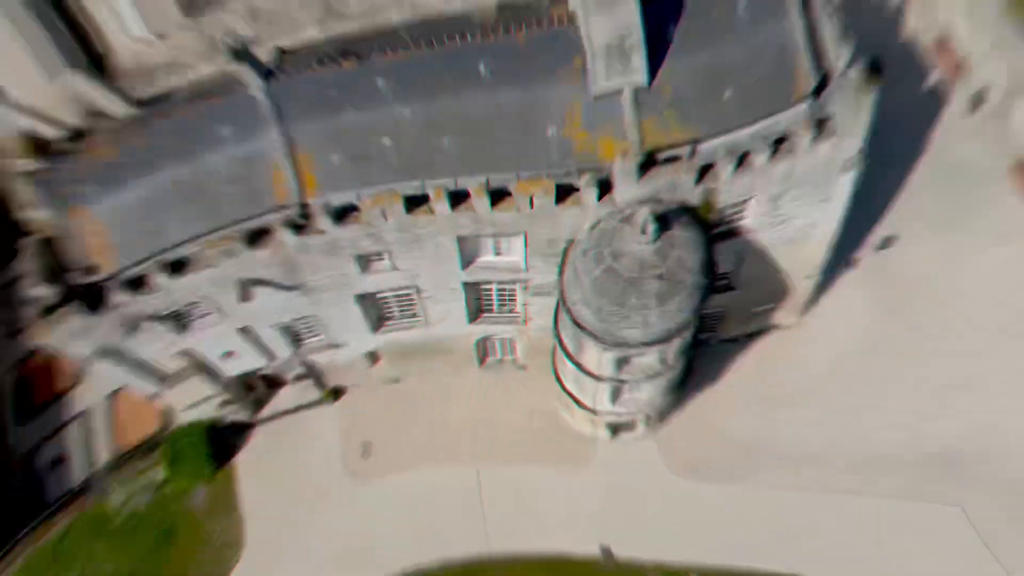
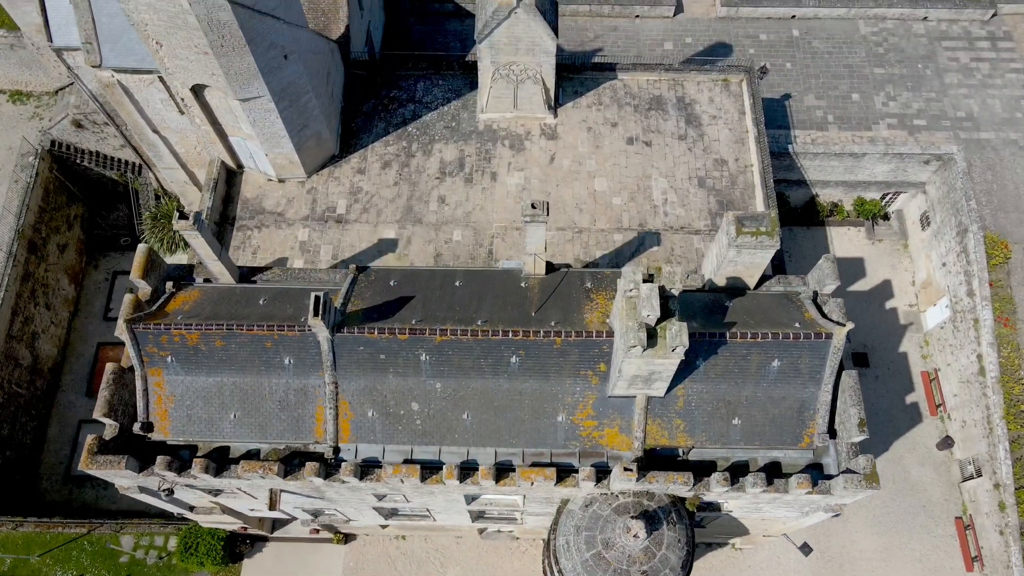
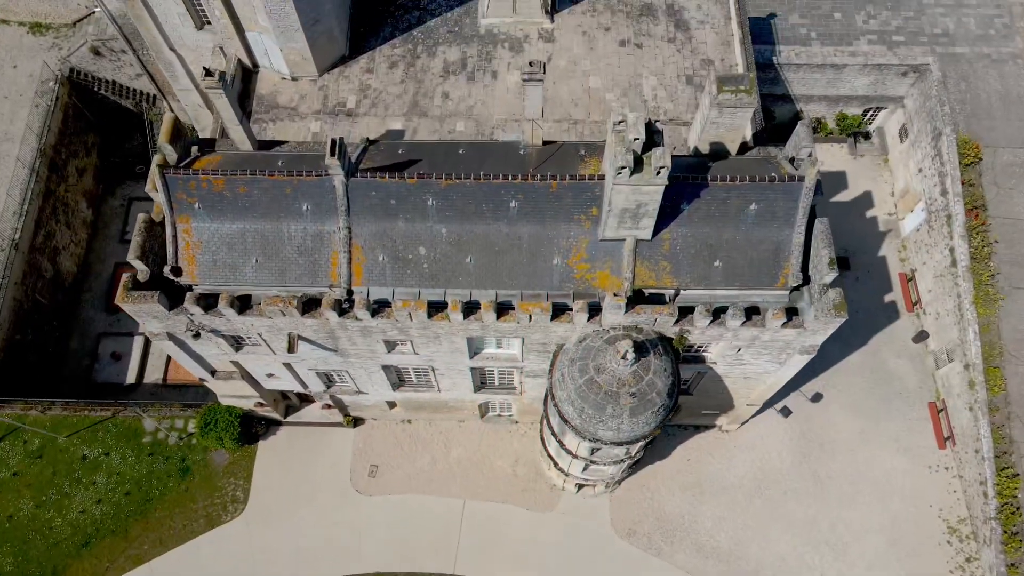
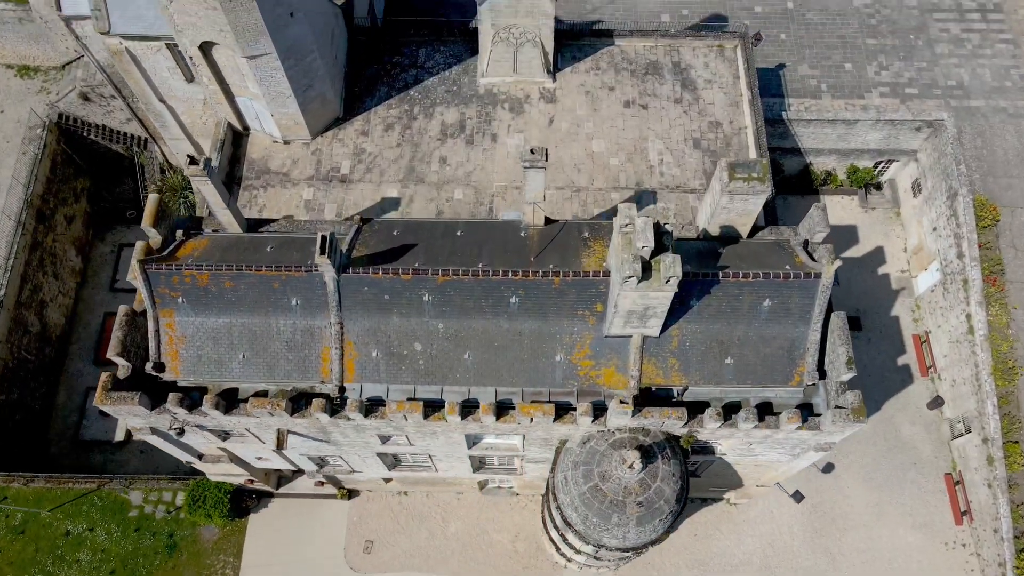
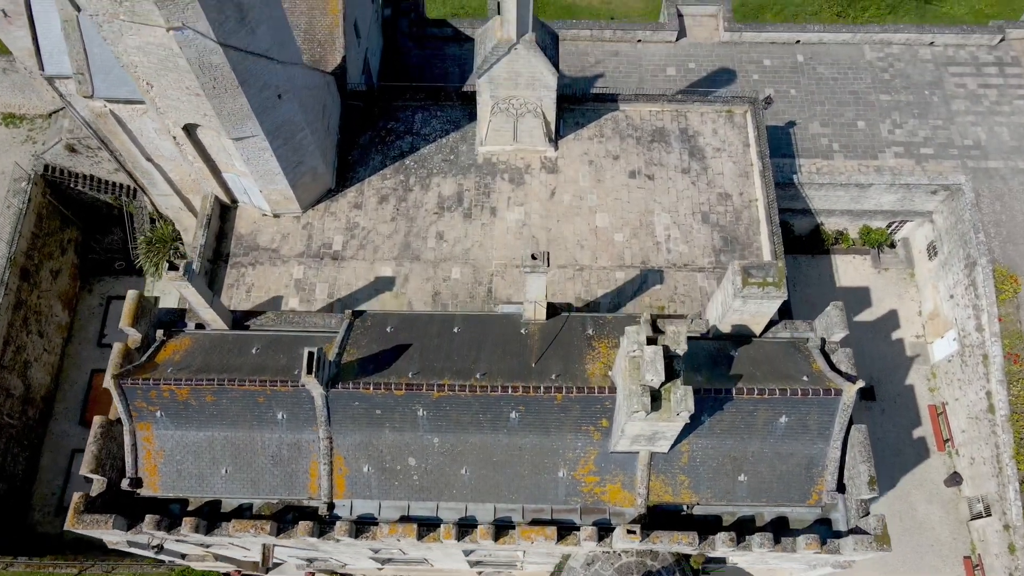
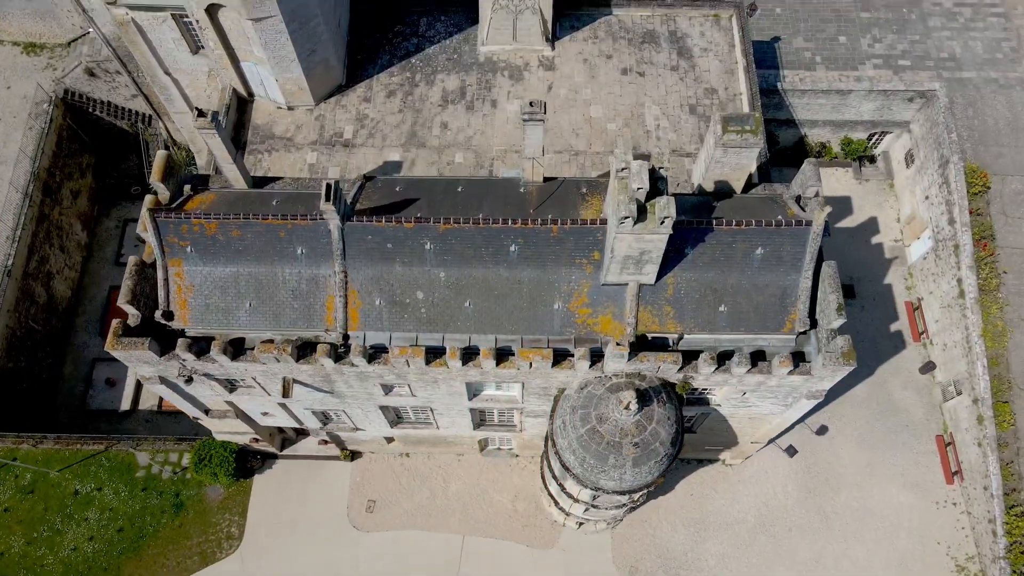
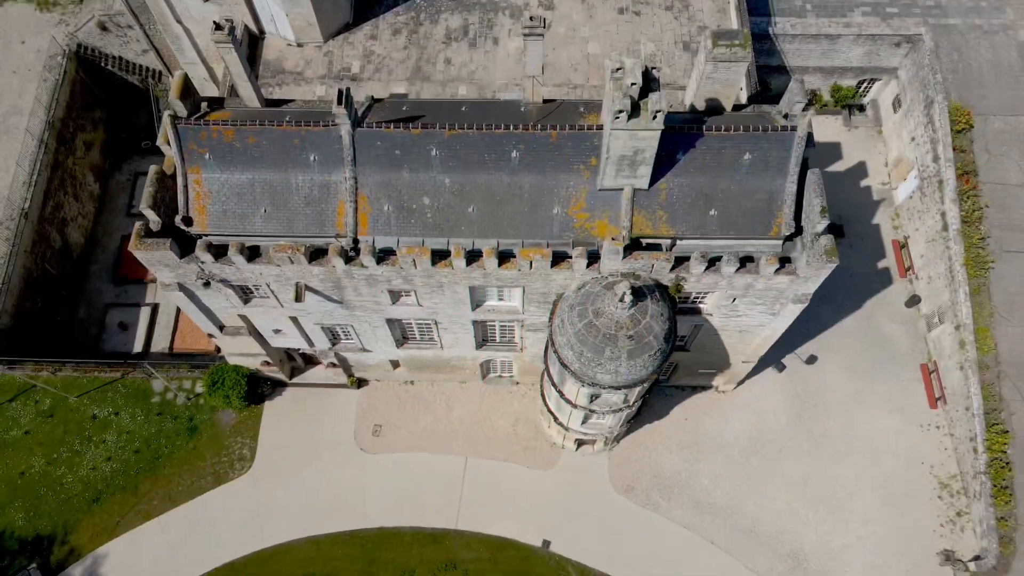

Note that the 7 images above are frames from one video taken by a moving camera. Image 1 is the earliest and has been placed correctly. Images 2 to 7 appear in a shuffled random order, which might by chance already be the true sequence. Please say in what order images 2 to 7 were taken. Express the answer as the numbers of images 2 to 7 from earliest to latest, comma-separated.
7, 3, 6, 4, 2, 5
